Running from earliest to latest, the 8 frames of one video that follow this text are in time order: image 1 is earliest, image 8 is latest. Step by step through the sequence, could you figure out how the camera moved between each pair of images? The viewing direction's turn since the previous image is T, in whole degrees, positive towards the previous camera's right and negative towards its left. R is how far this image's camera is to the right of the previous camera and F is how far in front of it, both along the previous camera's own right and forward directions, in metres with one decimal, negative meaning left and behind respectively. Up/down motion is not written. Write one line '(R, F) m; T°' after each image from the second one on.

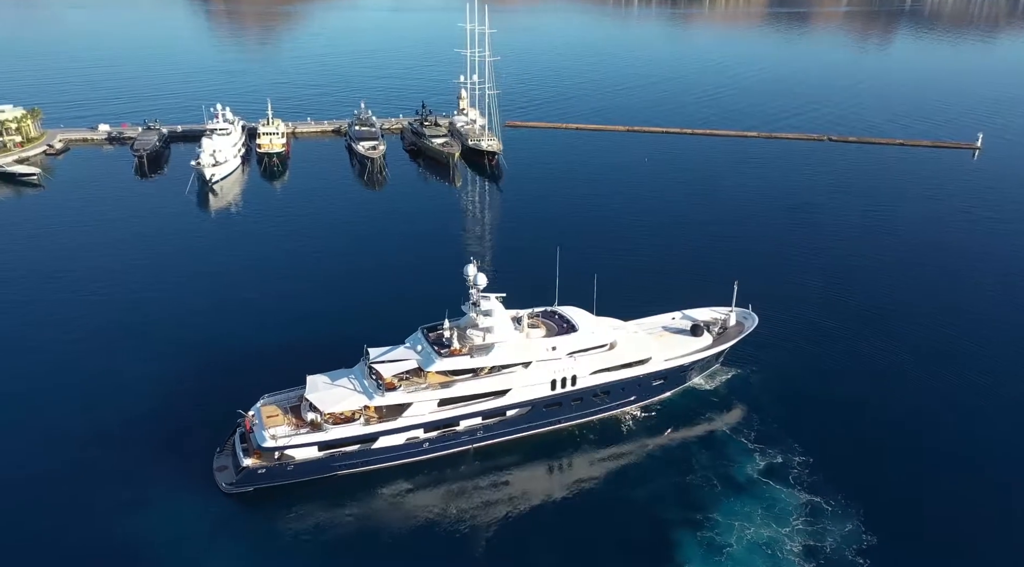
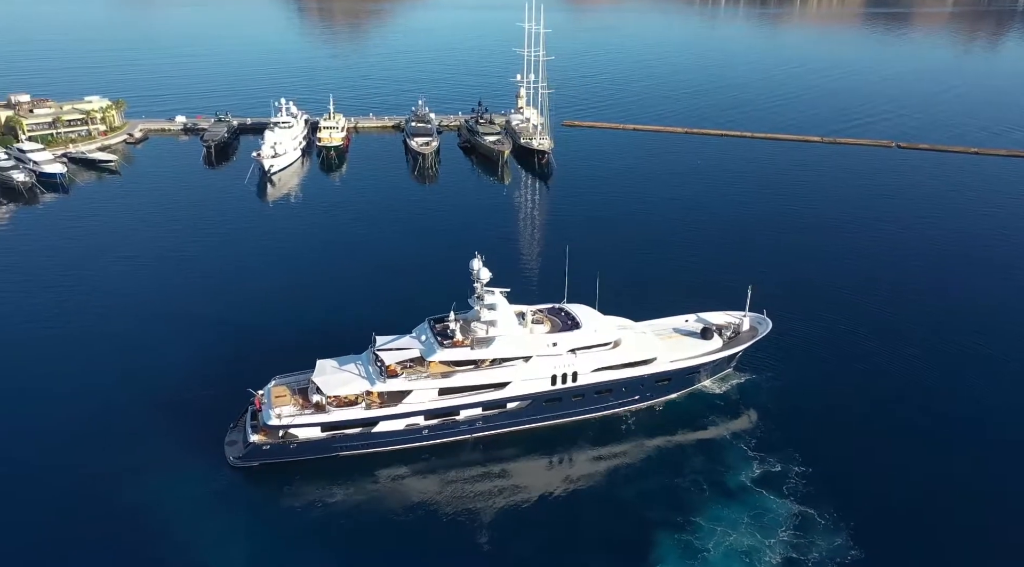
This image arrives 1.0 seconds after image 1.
(+5.1, -0.7) m; -6°
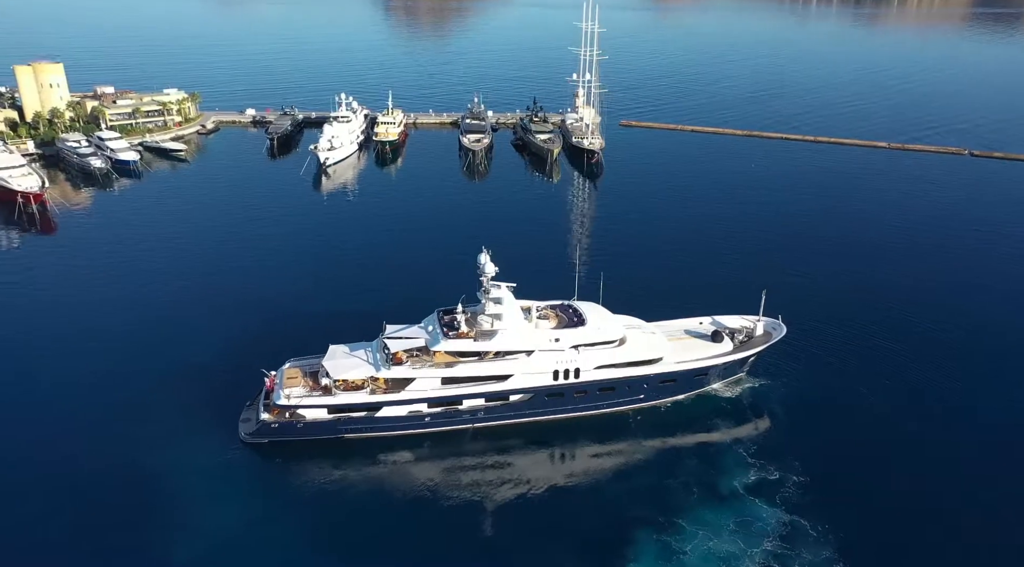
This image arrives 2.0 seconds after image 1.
(+5.0, -0.6) m; -6°
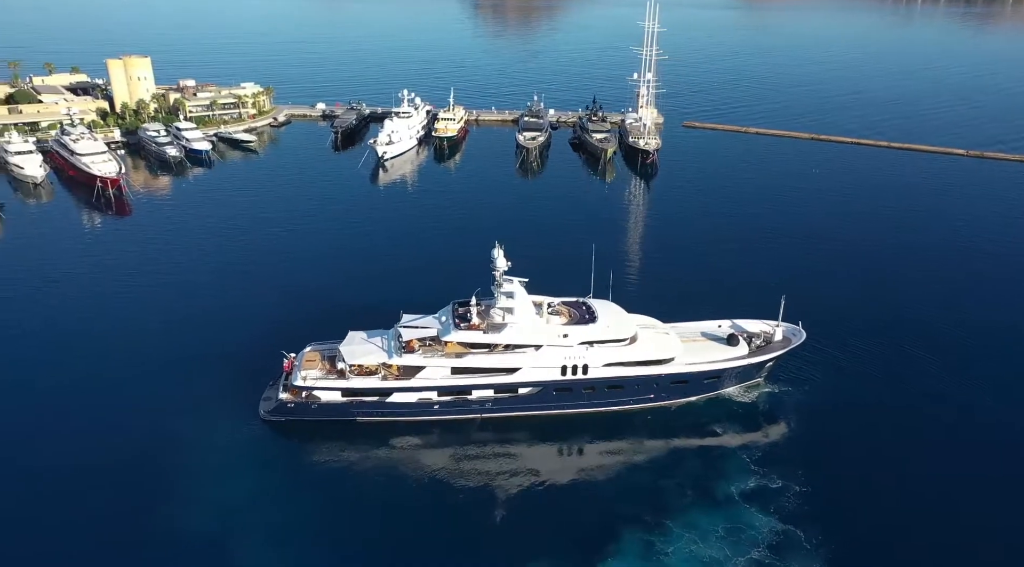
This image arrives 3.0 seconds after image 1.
(+4.9, -0.5) m; -6°
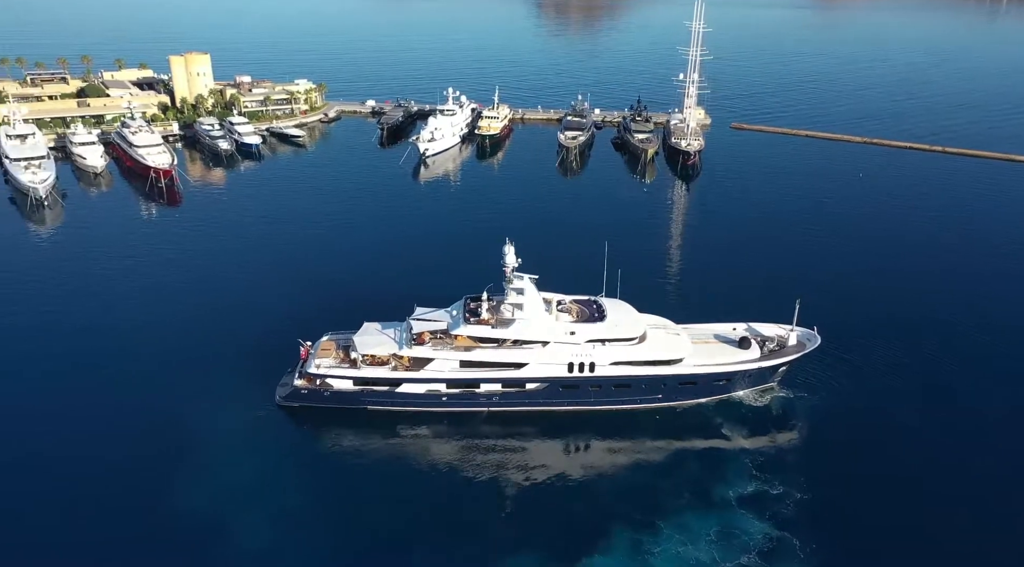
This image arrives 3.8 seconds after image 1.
(+3.5, -0.4) m; -5°
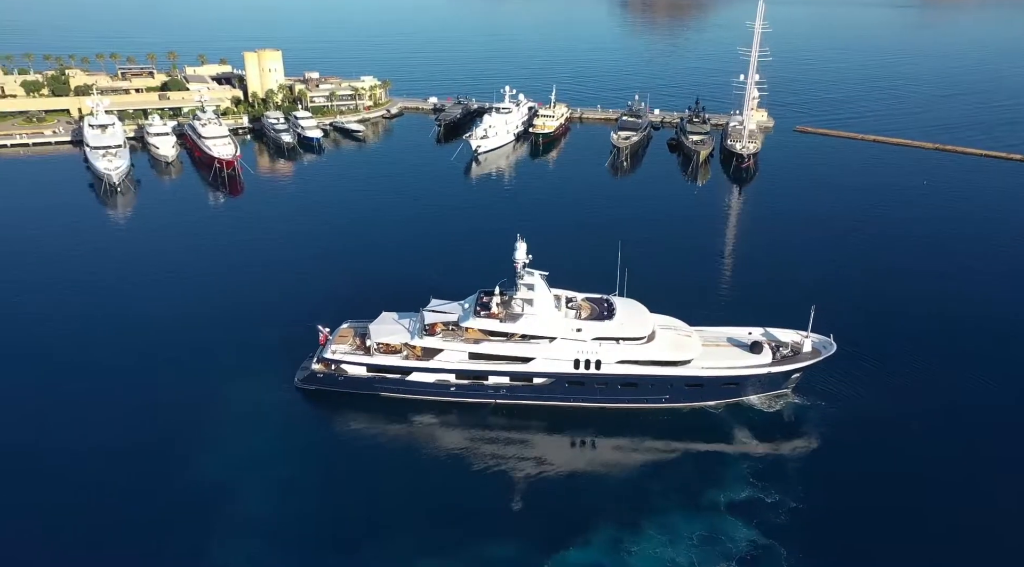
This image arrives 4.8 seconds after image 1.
(+4.9, -0.3) m; -6°
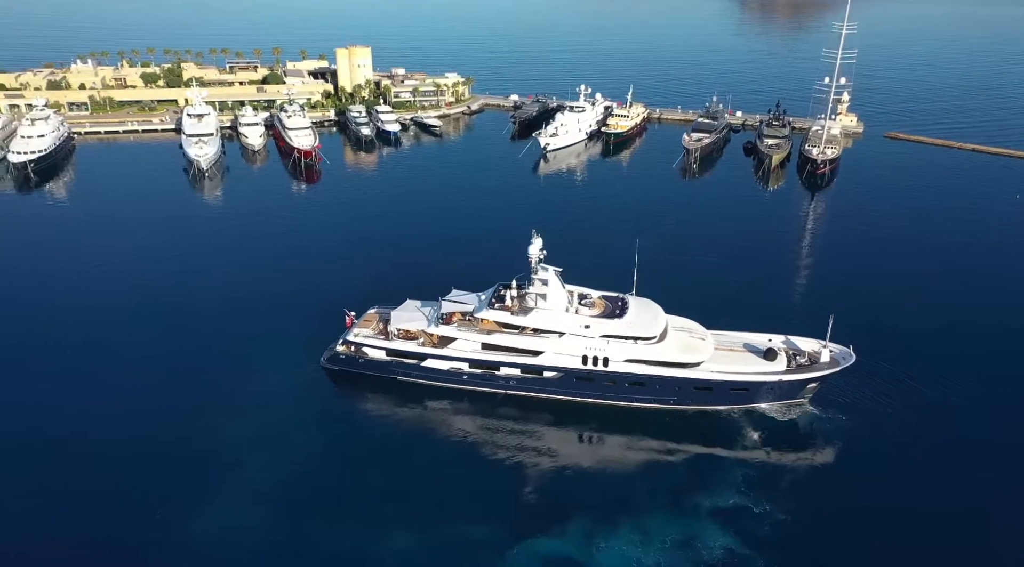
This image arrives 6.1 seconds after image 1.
(+6.4, +0.2) m; -8°
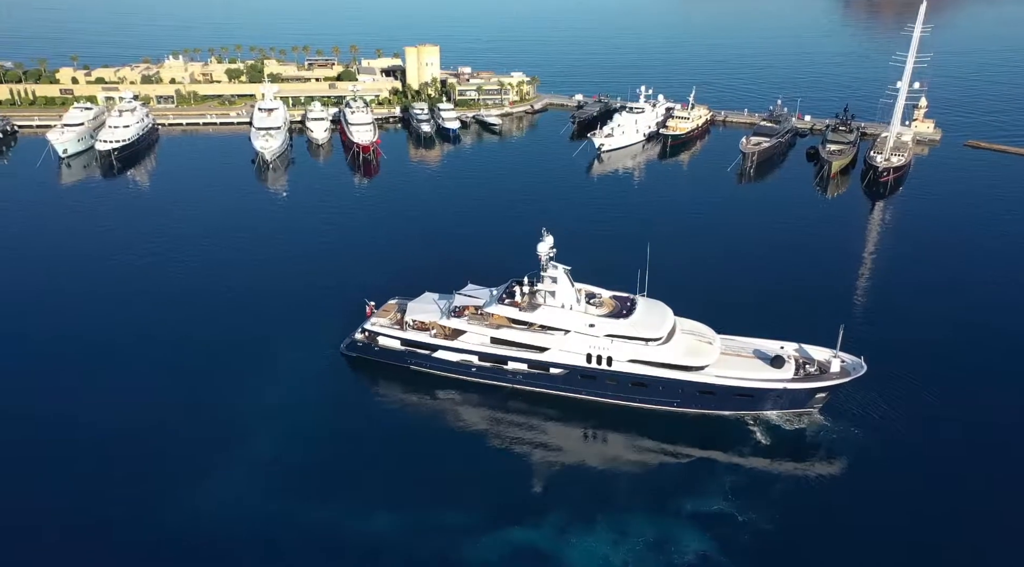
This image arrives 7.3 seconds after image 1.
(+5.2, +0.5) m; -6°
